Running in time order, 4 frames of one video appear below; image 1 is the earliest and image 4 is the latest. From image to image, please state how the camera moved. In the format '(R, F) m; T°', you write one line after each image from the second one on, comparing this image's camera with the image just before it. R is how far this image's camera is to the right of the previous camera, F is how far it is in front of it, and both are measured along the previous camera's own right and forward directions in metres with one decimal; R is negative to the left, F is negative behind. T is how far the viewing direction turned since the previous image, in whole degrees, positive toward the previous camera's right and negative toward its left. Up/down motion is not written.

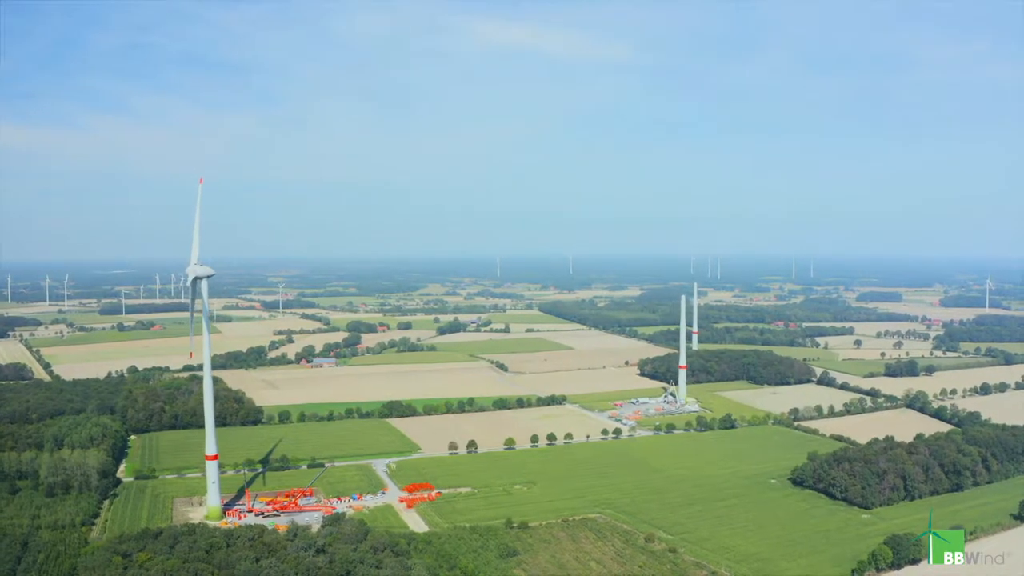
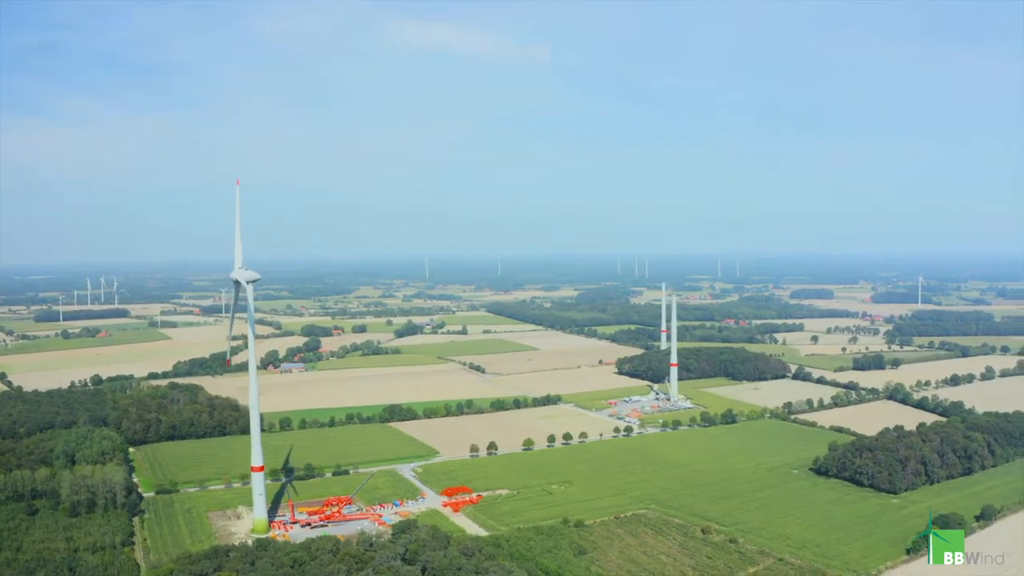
(-4.2, -0.4) m; +5°
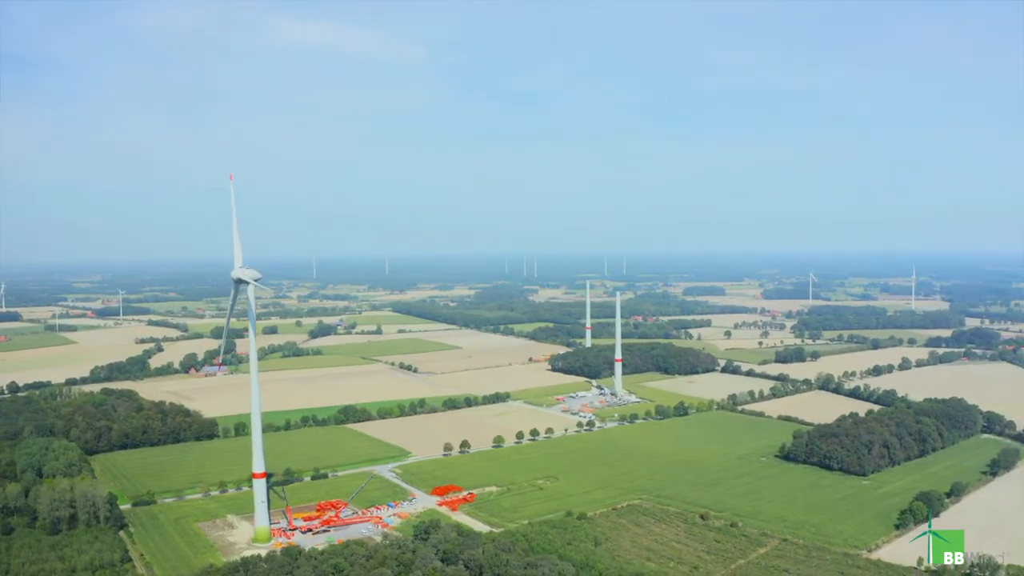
(-5.1, +0.1) m; +9°
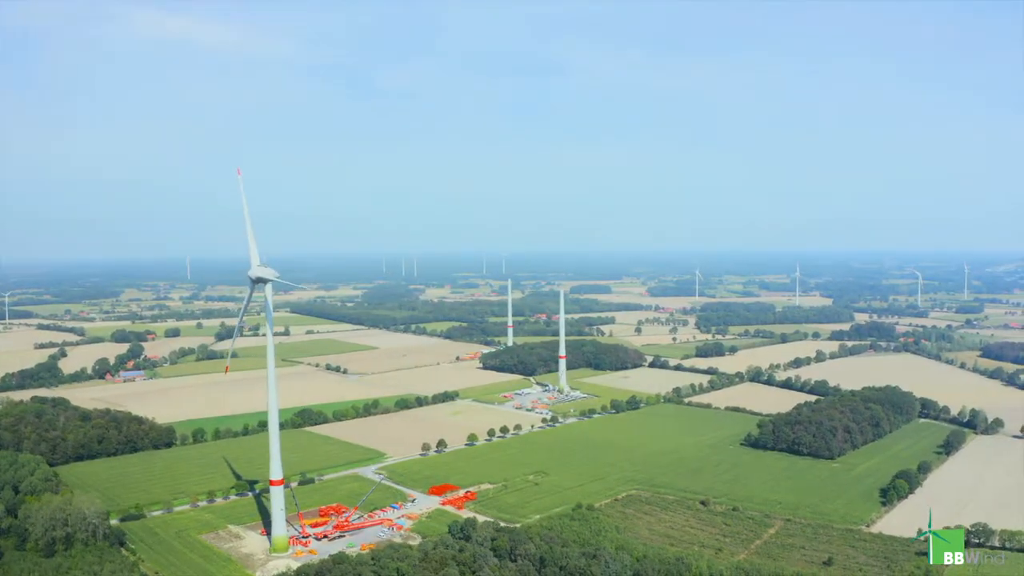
(-5.9, +0.1) m; +9°
